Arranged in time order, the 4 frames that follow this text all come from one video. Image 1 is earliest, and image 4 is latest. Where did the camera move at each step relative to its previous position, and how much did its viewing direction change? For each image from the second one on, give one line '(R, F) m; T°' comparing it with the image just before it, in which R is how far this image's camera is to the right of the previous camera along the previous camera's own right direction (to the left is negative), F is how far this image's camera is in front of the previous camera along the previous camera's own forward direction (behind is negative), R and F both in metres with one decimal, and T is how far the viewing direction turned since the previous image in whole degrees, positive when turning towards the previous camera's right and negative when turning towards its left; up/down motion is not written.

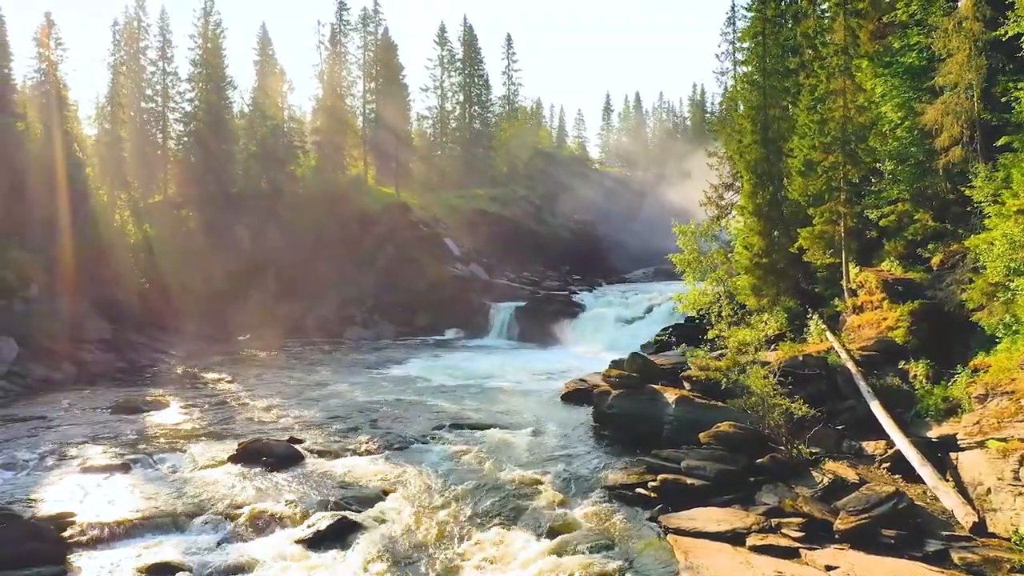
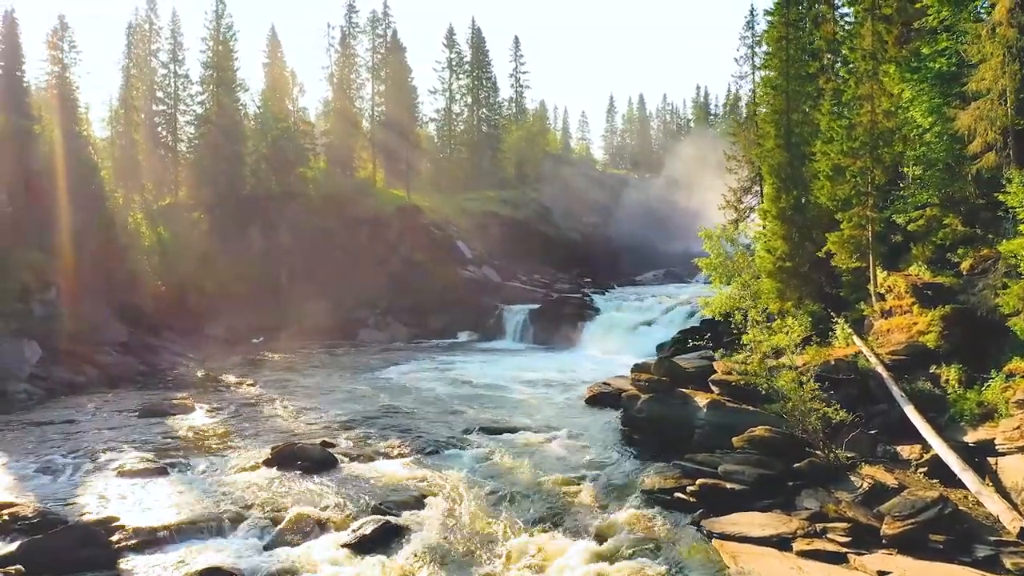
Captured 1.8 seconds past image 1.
(-1.0, -0.1) m; 0°
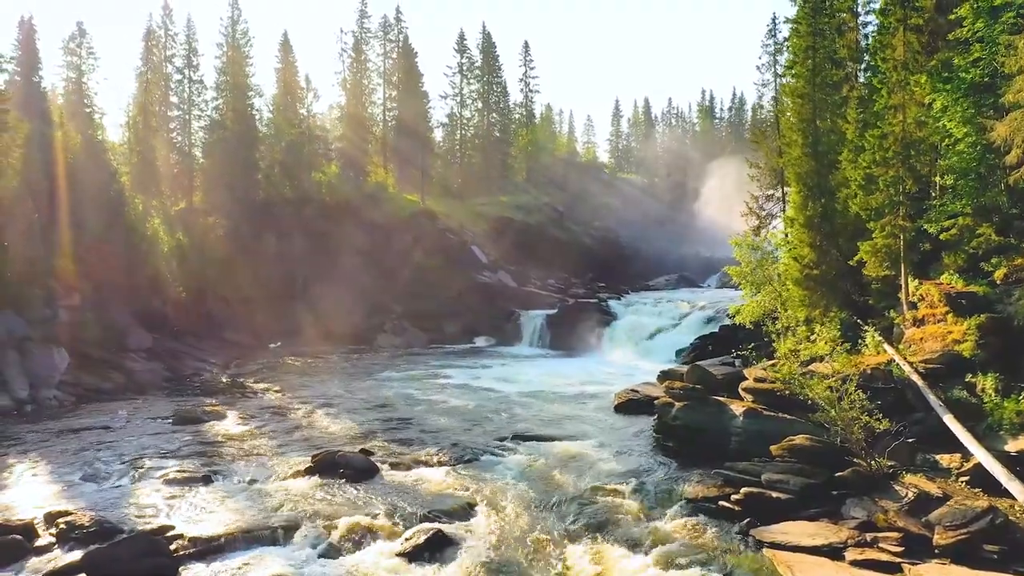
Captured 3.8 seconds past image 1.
(-1.1, -0.2) m; 0°
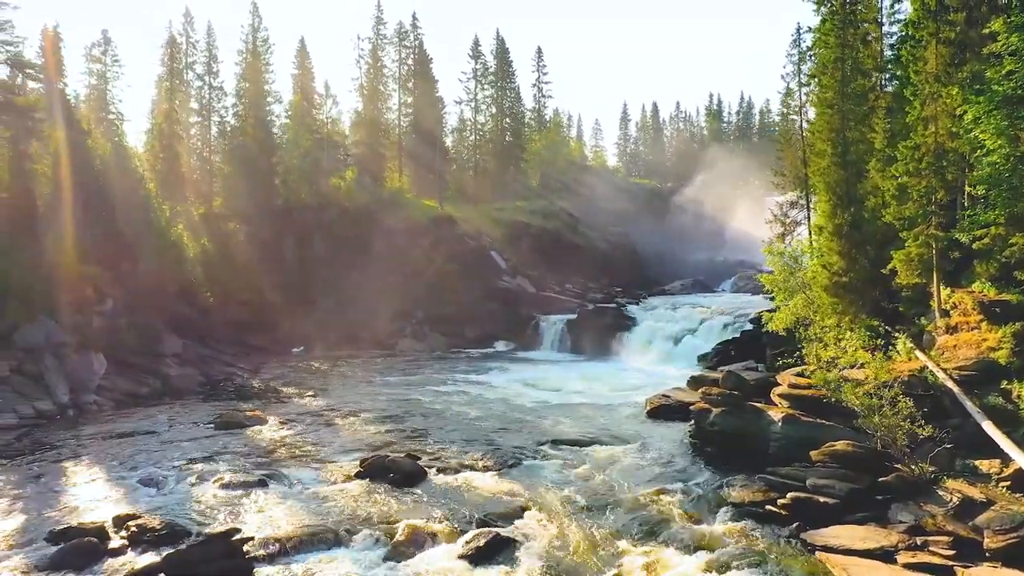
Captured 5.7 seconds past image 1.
(-1.3, -0.5) m; 0°
